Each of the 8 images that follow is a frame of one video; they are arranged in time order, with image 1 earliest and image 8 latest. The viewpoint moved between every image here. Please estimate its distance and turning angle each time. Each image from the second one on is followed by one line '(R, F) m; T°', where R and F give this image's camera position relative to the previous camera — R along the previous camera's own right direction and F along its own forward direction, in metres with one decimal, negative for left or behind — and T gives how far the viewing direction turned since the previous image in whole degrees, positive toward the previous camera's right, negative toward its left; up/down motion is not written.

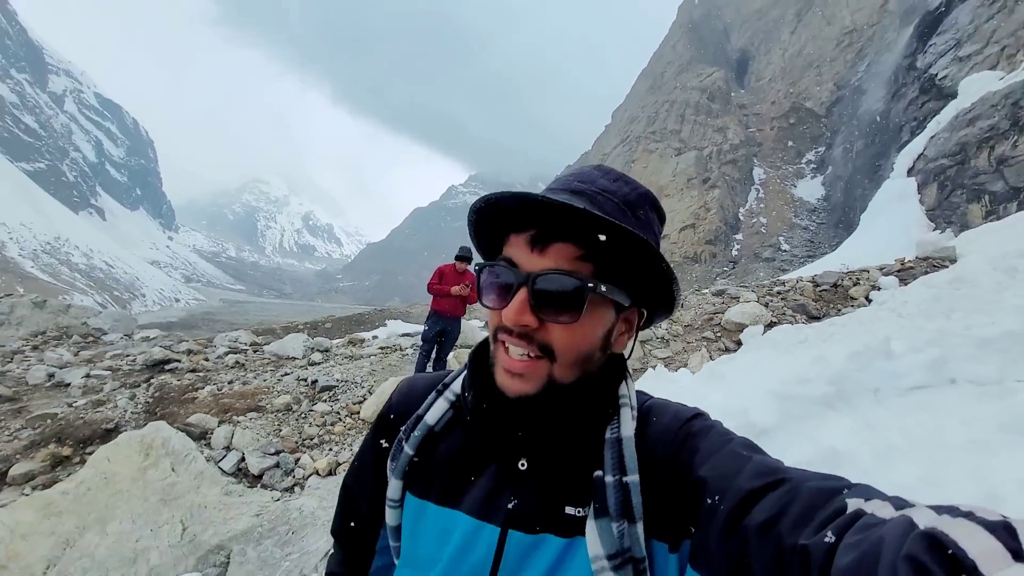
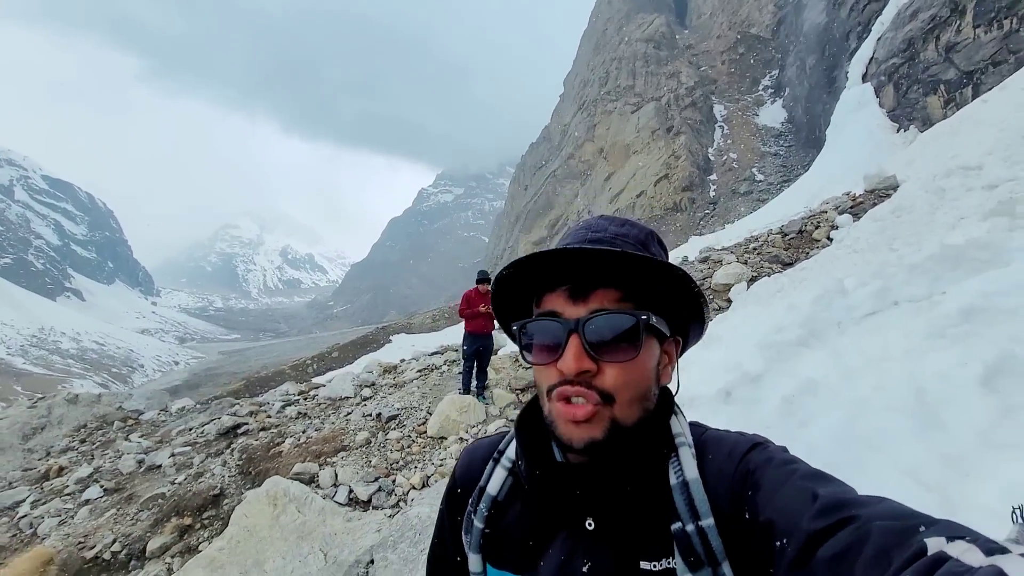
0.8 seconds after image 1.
(-0.1, -0.3) m; +1°
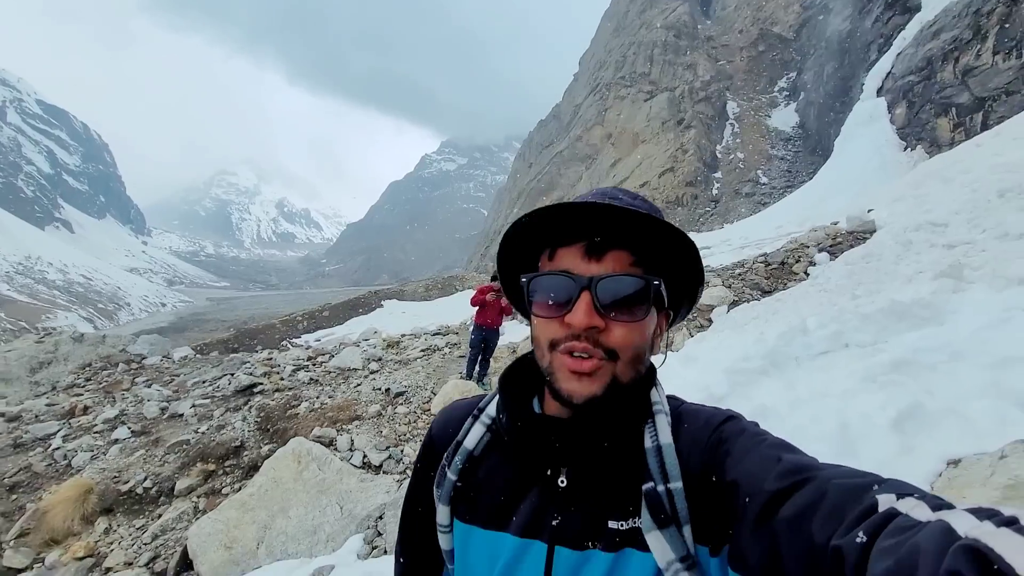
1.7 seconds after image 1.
(-0.1, -0.3) m; +1°
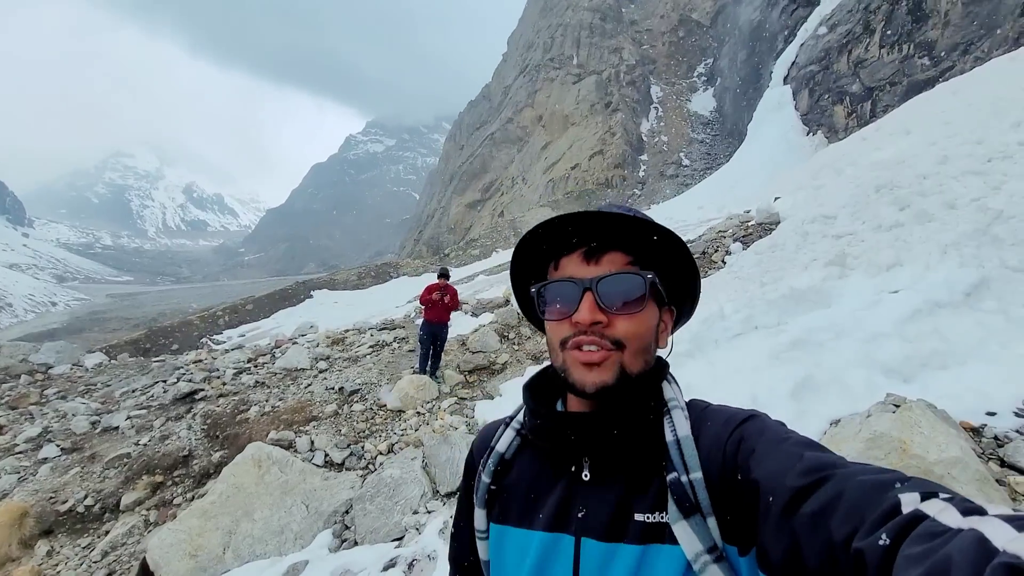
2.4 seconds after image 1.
(-0.1, -0.1) m; +8°
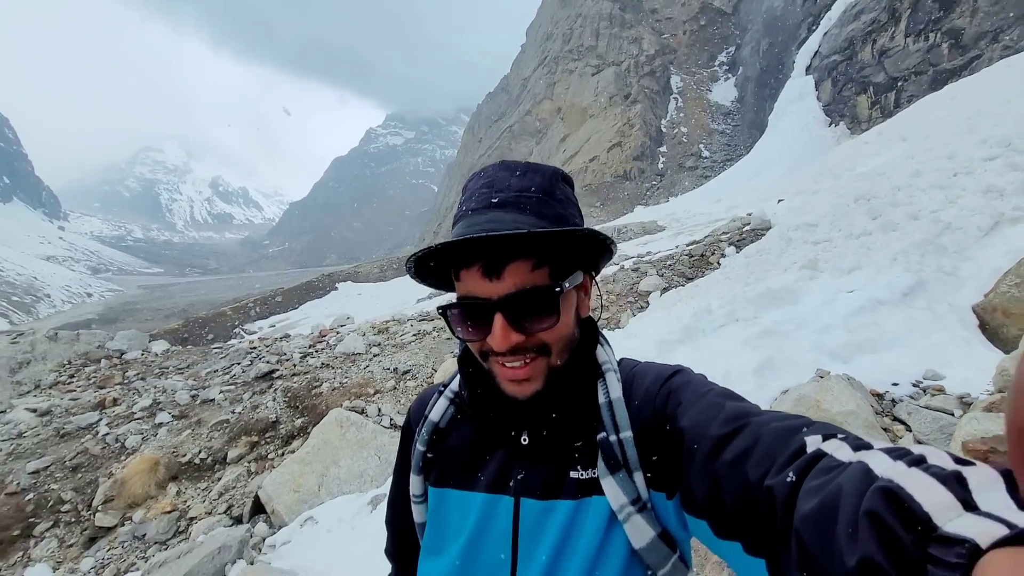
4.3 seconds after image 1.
(0.0, -0.6) m; -2°
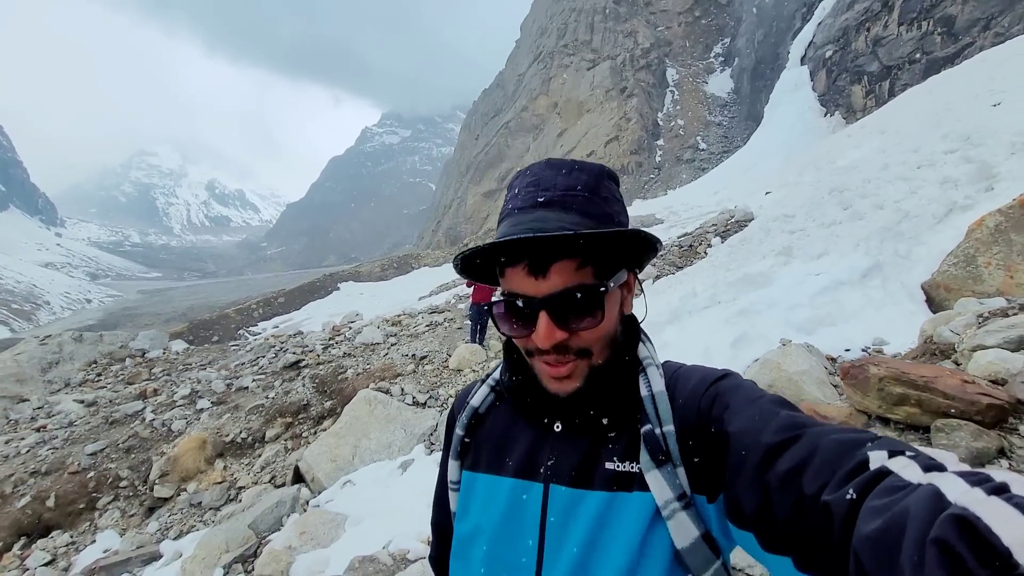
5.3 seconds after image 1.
(0.0, -0.3) m; 0°
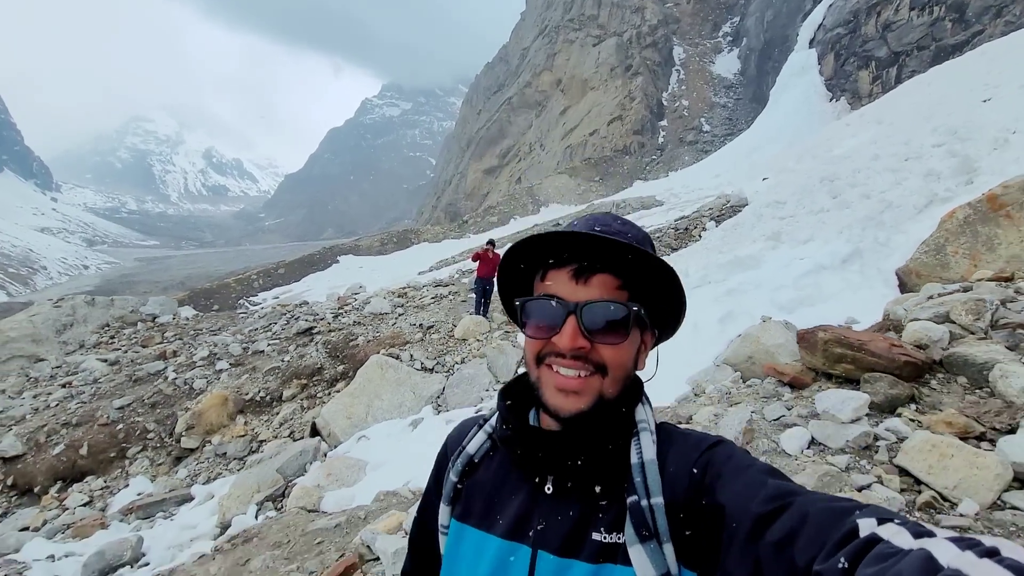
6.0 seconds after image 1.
(0.0, -0.2) m; 0°
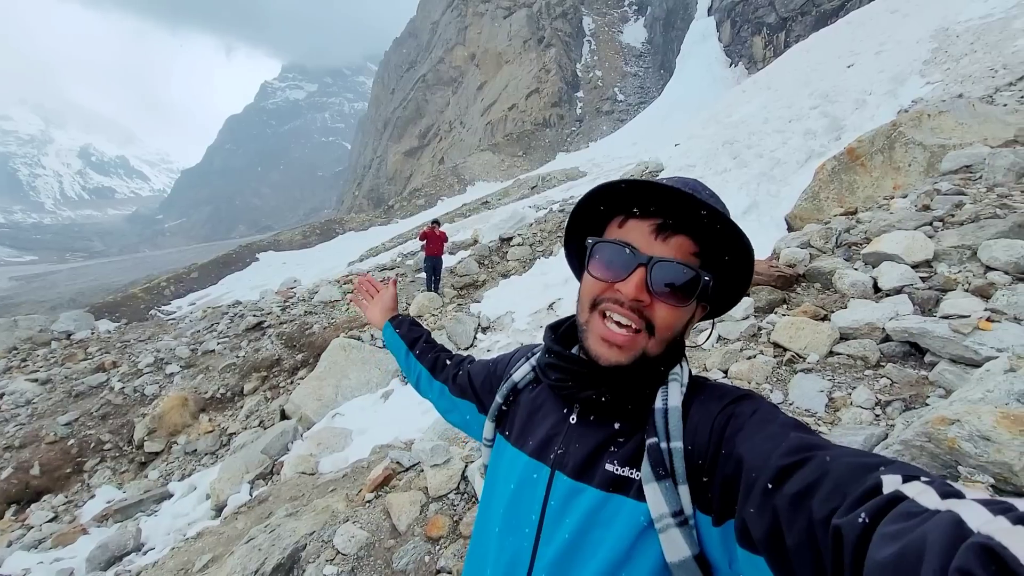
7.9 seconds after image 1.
(-0.1, -0.3) m; +8°
